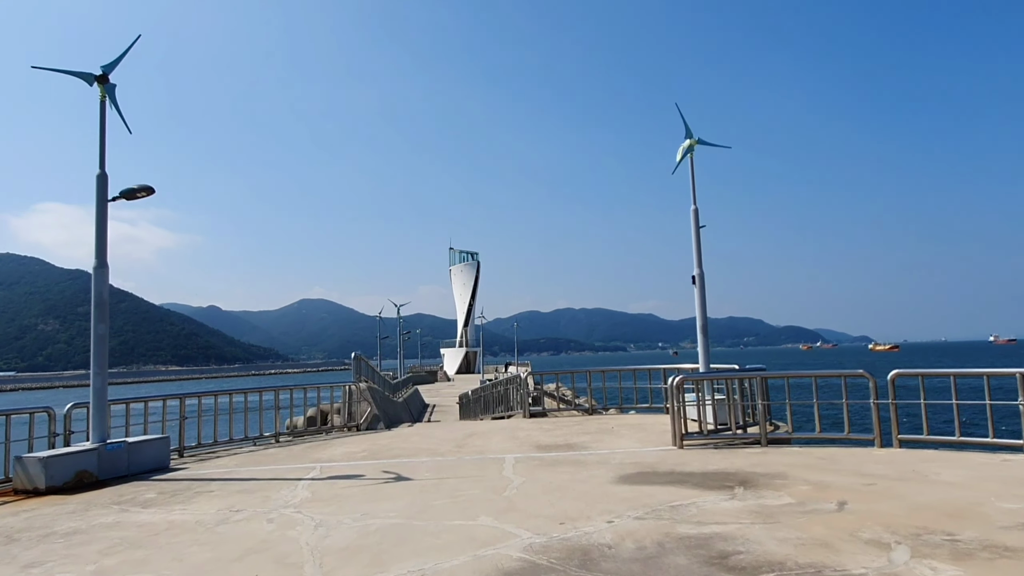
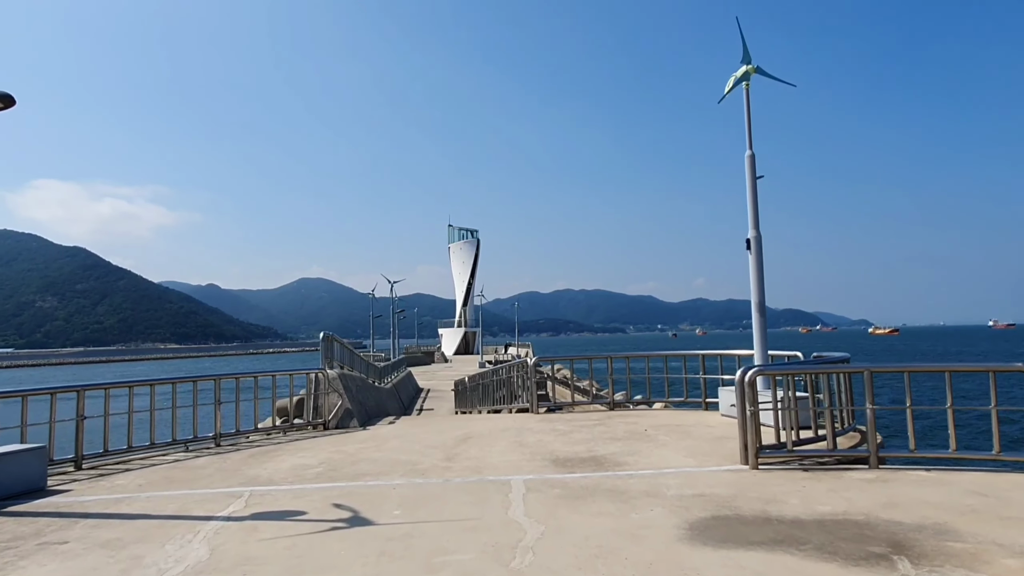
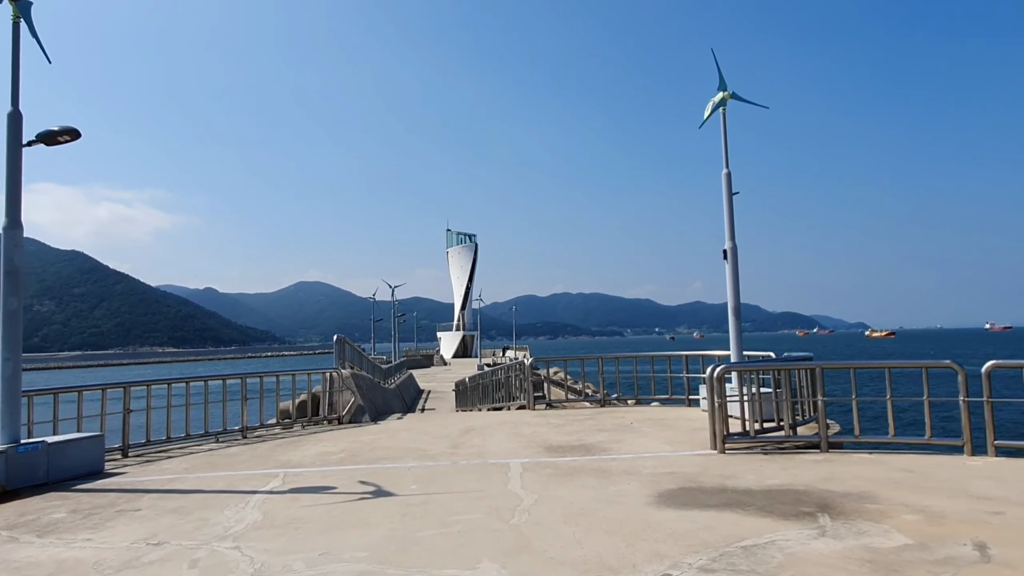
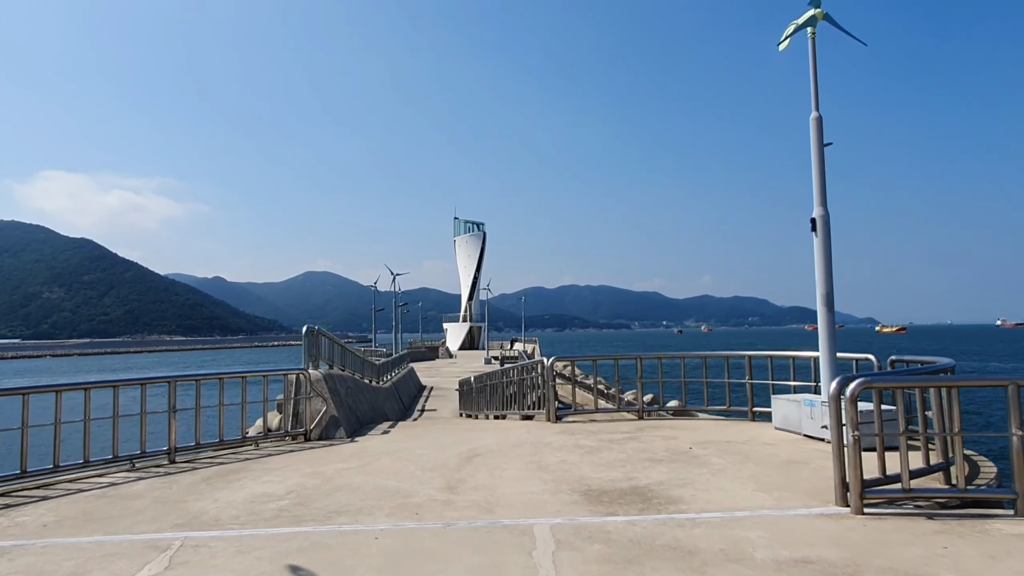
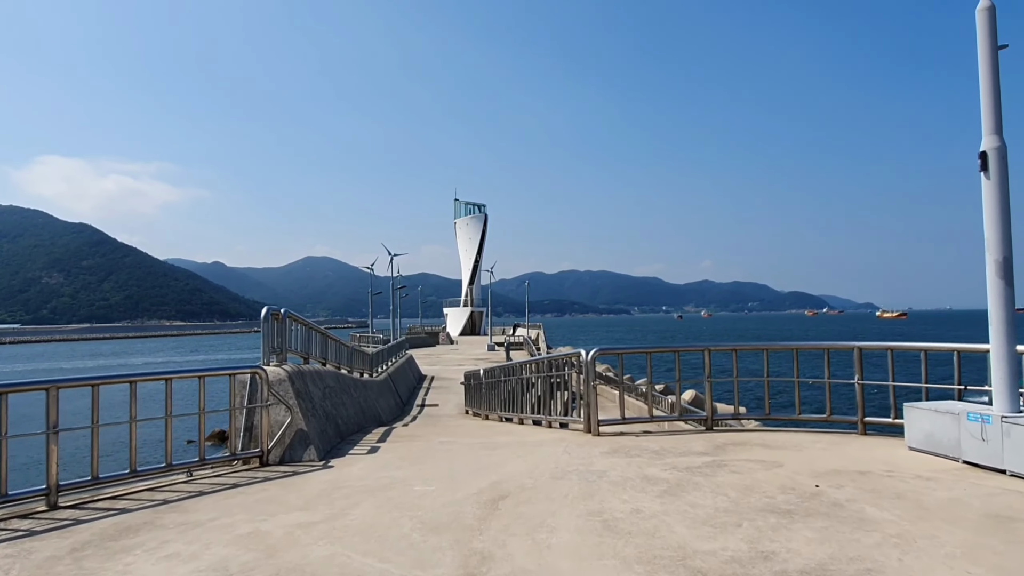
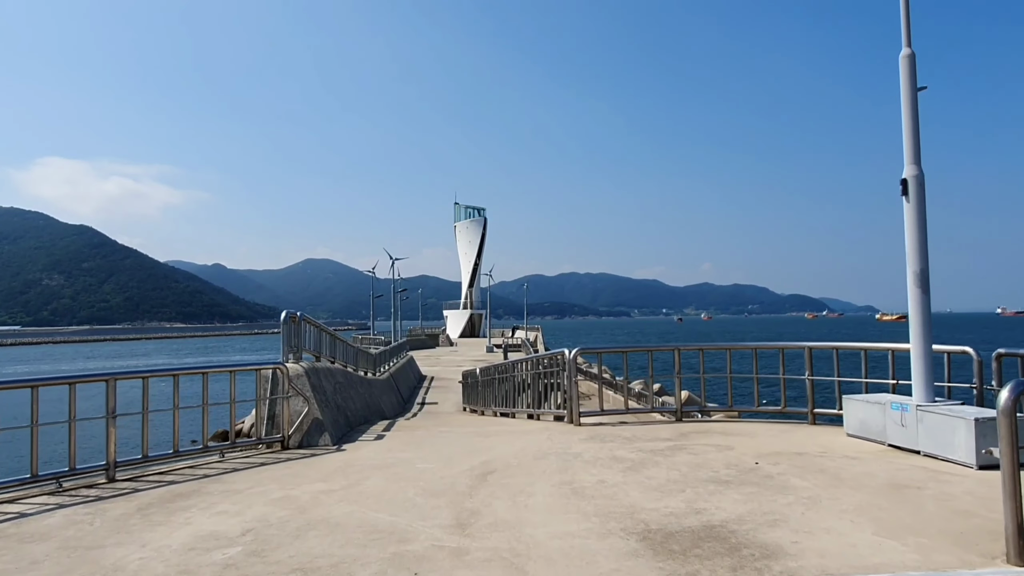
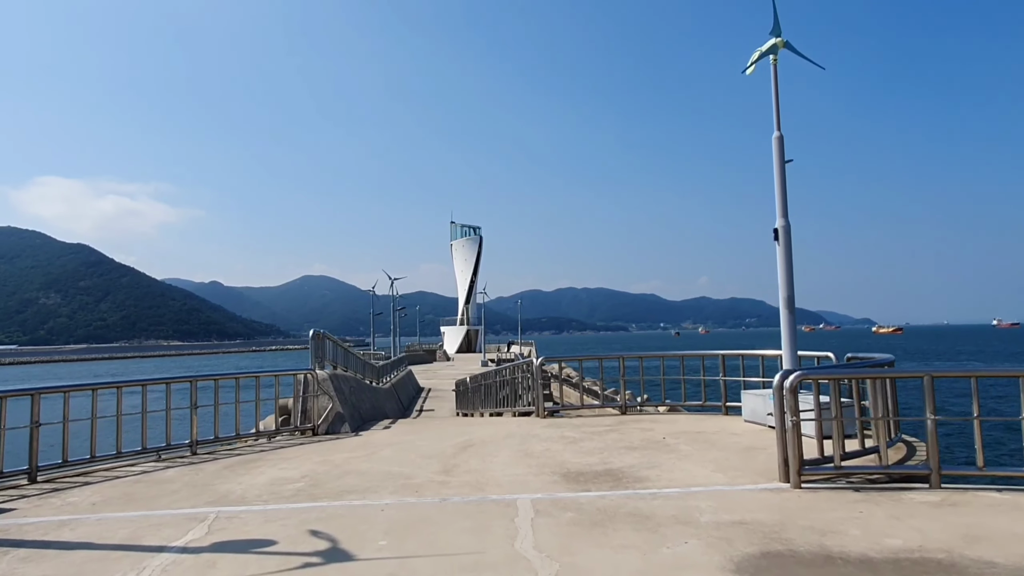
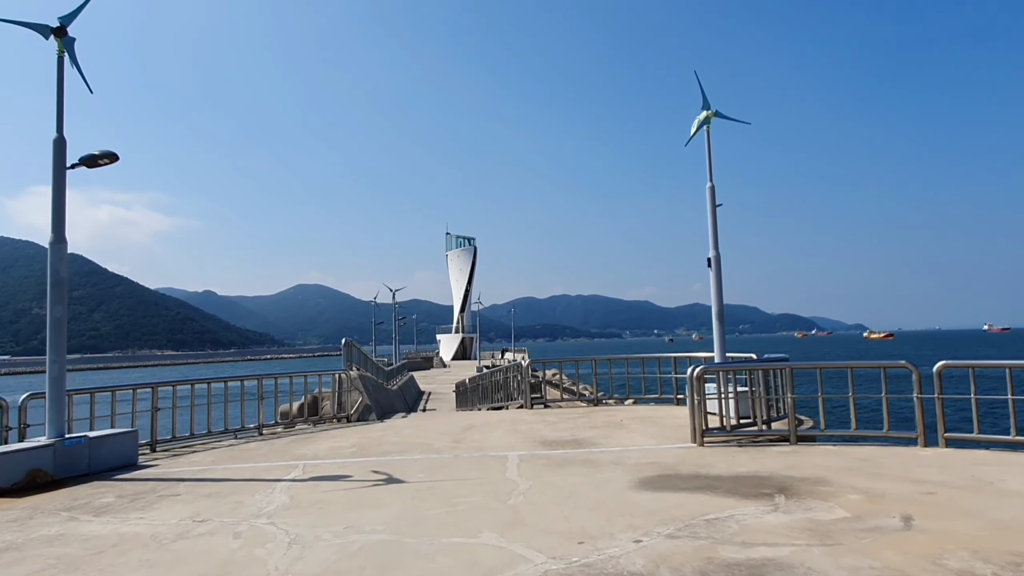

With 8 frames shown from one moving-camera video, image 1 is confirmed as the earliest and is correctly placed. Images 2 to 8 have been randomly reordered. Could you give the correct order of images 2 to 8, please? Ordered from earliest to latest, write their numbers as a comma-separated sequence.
8, 3, 2, 7, 4, 6, 5
